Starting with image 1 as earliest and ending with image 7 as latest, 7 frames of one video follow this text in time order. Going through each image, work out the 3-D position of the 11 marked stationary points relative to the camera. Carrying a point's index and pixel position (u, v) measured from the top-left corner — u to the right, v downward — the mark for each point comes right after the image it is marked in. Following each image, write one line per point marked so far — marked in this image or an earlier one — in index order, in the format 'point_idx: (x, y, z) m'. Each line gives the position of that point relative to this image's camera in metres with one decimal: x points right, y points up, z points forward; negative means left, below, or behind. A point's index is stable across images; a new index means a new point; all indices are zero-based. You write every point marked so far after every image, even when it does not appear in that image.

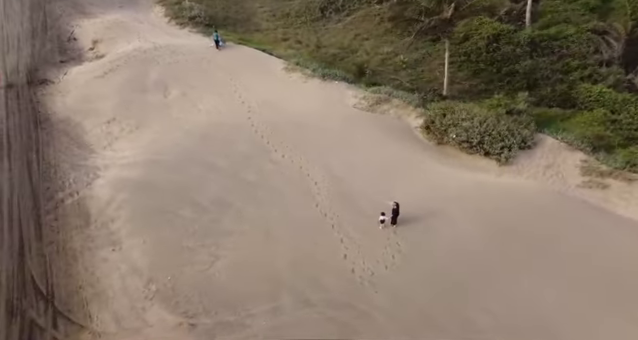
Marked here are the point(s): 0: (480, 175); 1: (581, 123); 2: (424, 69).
0: (+4.6, -0.2, +11.3) m
1: (+8.4, +1.5, +12.9) m
2: (+5.0, +4.8, +19.3) m
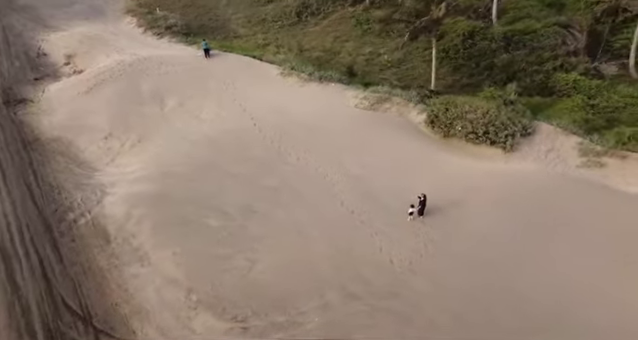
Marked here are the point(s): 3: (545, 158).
0: (+5.2, +0.2, +12.4) m
1: (+8.7, +2.2, +14.4) m
2: (+4.5, +5.2, +20.4) m
3: (+6.8, +0.4, +12.1) m
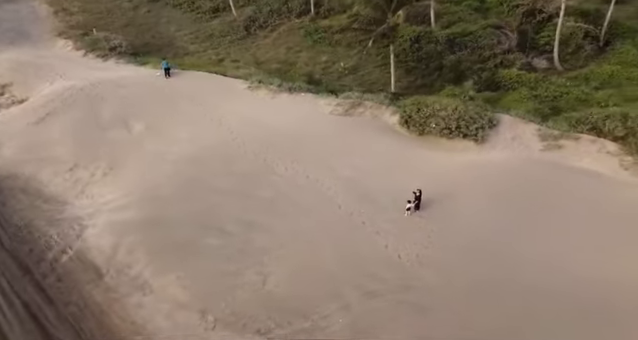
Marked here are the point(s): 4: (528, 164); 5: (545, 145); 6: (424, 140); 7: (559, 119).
0: (+4.9, +0.5, +13.6) m
1: (+7.8, +2.8, +16.2) m
2: (+2.4, +5.1, +21.5) m
3: (+6.5, +0.9, +13.6) m
4: (+6.7, -0.1, +12.7) m
5: (+7.5, +0.8, +13.4) m
6: (+3.8, +1.1, +14.4) m
7: (+8.6, +1.7, +14.1) m
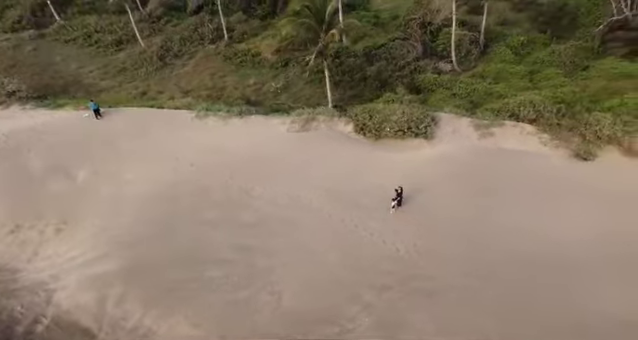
0: (+3.8, +0.7, +15.5) m
1: (+5.6, +3.3, +18.7) m
2: (-1.3, +4.4, +22.6) m
3: (+5.3, +1.3, +15.9) m
4: (+5.9, +0.5, +15.1) m
5: (+6.3, +1.4, +15.9) m
6: (+2.5, +1.1, +16.0) m
7: (+7.0, +2.5, +16.9) m
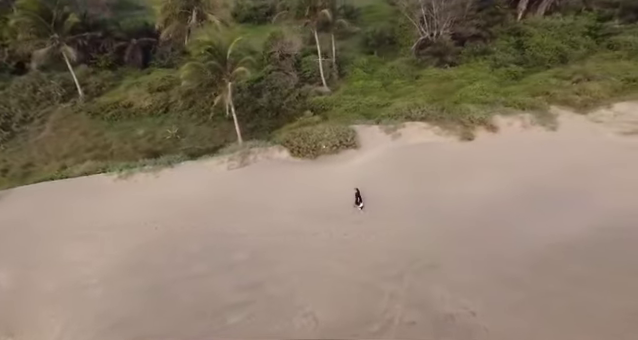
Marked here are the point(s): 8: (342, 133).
0: (+1.5, +0.4, +17.7) m
1: (+1.1, +2.8, +21.5) m
2: (-6.8, +2.0, +22.1) m
3: (+2.5, +1.3, +18.7) m
4: (+3.5, +0.7, +18.2) m
5: (+3.3, +1.6, +19.2) m
6: (0.0, +0.4, +17.6) m
7: (+3.3, +2.6, +20.4) m
8: (+1.2, +1.7, +18.9) m
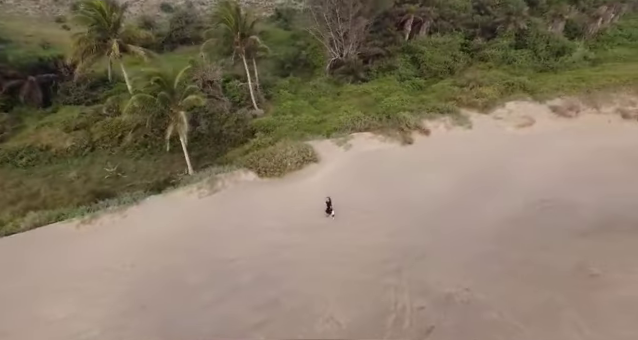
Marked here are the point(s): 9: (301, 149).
0: (-0.1, -0.2, +18.6) m
1: (-1.8, +1.9, +22.2) m
2: (-9.3, 0.0, +20.6) m
3: (+0.5, +0.7, +19.9) m
4: (+1.7, +0.3, +19.6) m
5: (+1.1, +1.1, +20.6) m
6: (-1.5, -0.4, +18.1) m
7: (+0.6, +2.0, +21.8) m
8: (-0.8, +0.9, +19.7) m
9: (-0.9, +1.0, +19.8) m
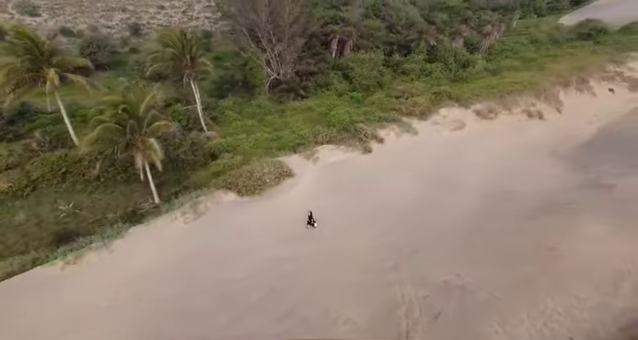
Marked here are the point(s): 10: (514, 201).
0: (-1.1, -0.9, +19.0) m
1: (-3.8, +0.8, +22.2) m
2: (-10.6, -1.6, +19.0) m
3: (-1.0, 0.0, +20.4) m
4: (+0.3, -0.3, +20.4) m
5: (-0.5, +0.4, +21.2) m
6: (-2.4, -1.1, +18.2) m
7: (-1.4, +1.2, +22.3) m
8: (-2.2, +0.1, +19.9) m
9: (-2.3, +0.2, +20.1) m
10: (+9.5, -1.5, +19.7) m
